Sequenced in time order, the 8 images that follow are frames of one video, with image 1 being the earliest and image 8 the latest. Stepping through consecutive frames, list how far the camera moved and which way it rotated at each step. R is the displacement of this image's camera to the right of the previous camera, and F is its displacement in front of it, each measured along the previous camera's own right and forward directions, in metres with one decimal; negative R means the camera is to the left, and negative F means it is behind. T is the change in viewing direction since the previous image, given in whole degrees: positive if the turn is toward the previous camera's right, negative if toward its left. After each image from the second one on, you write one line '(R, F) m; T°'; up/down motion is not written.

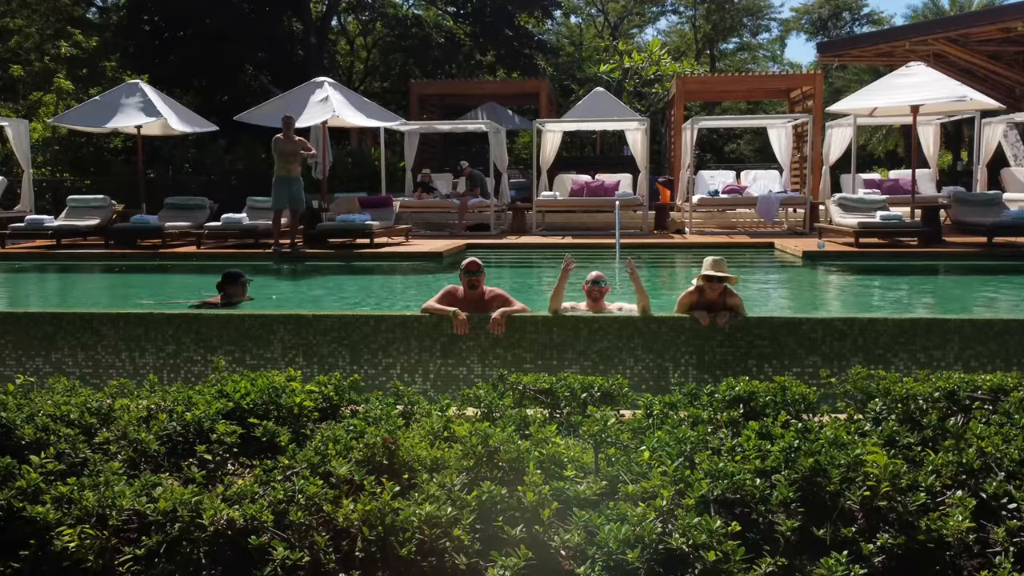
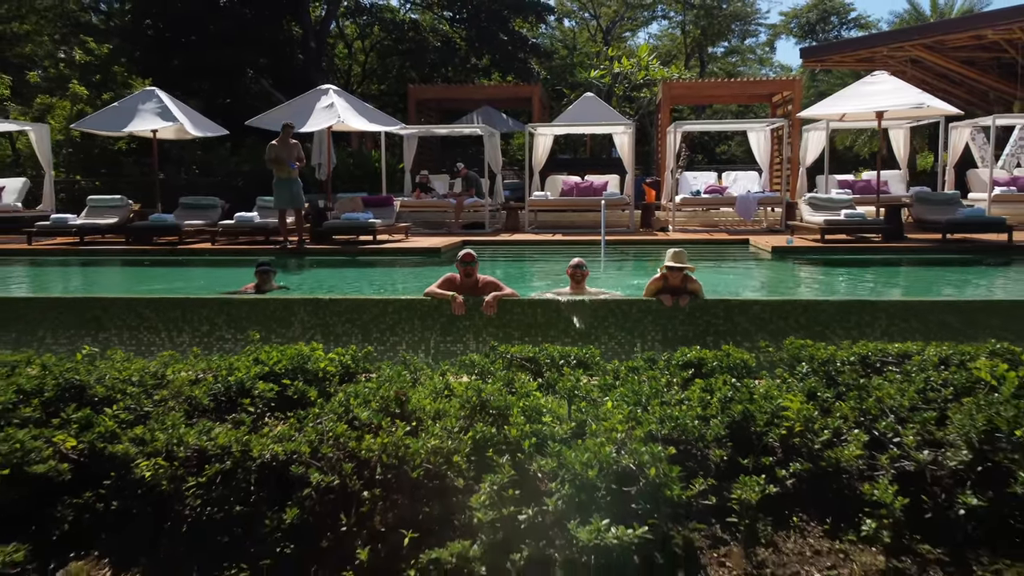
(0.0, -0.7) m; 0°
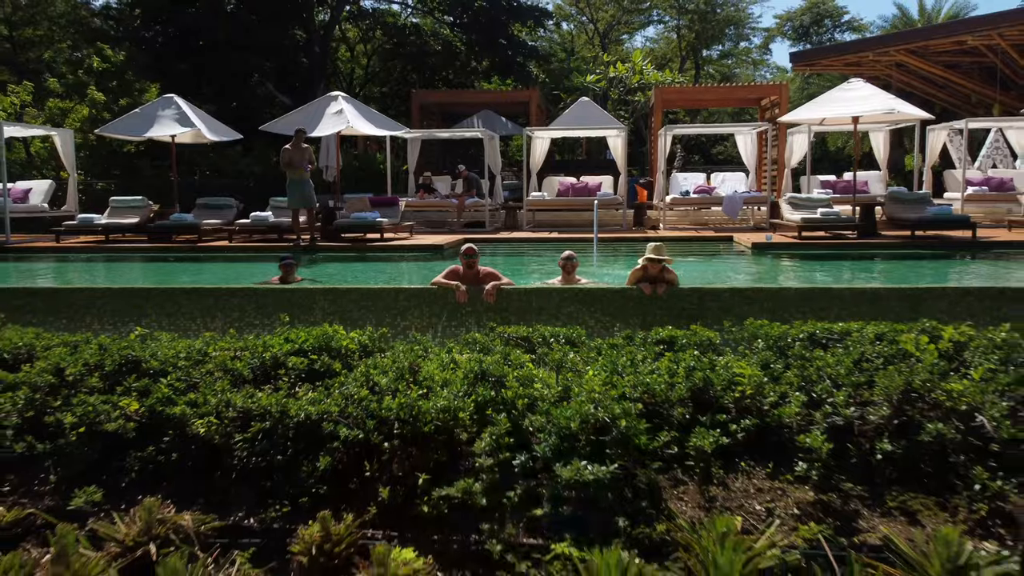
(0.0, -0.6) m; 0°
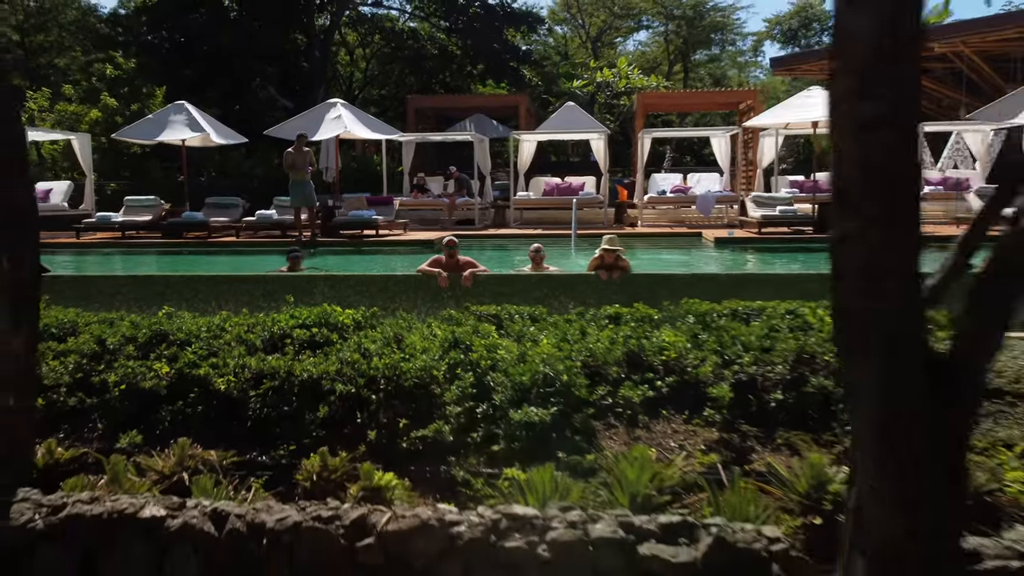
(+0.2, -0.8) m; 0°
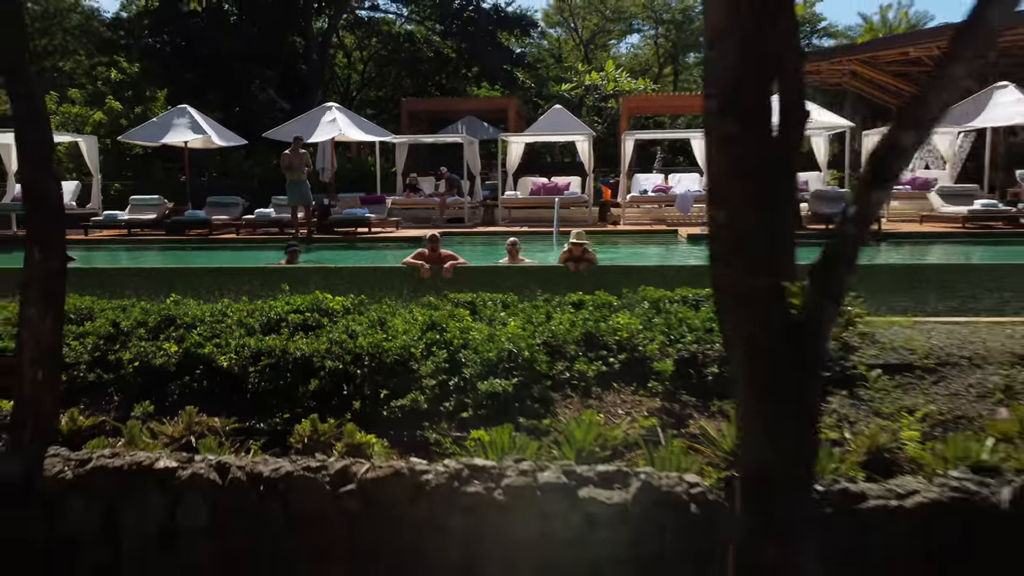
(+0.2, -0.6) m; 0°
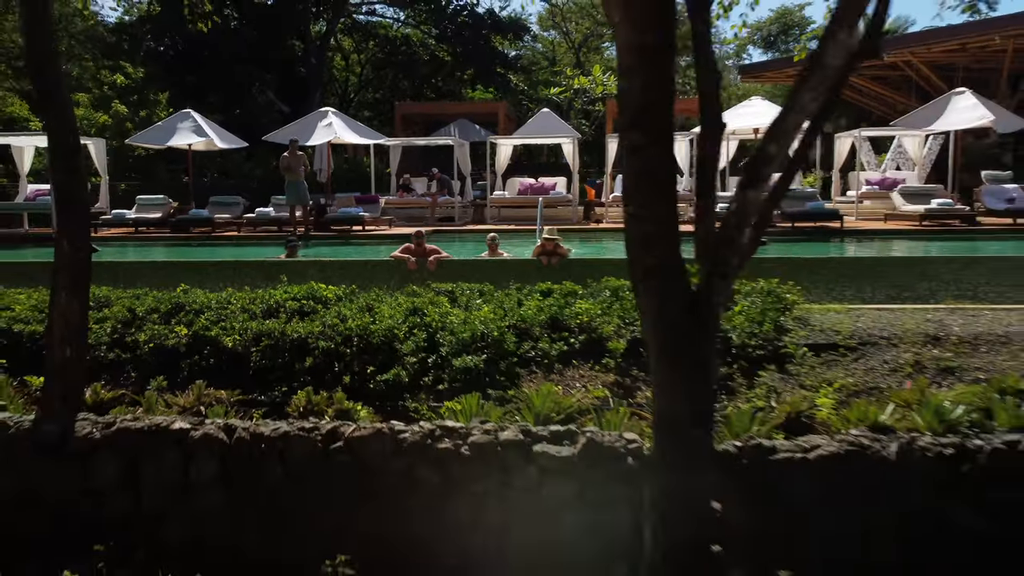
(+0.2, -0.7) m; 0°
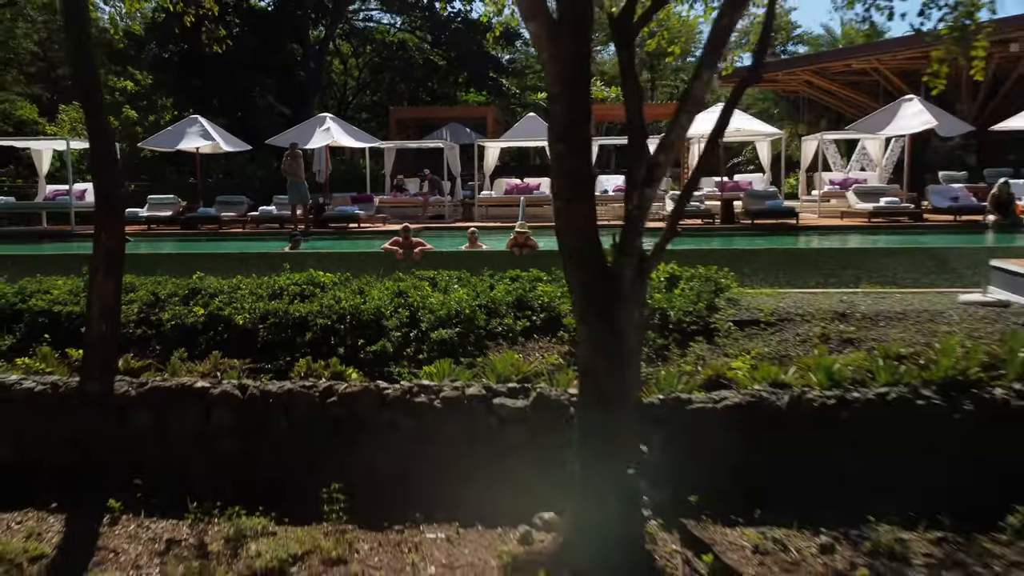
(+0.2, -1.0) m; 0°
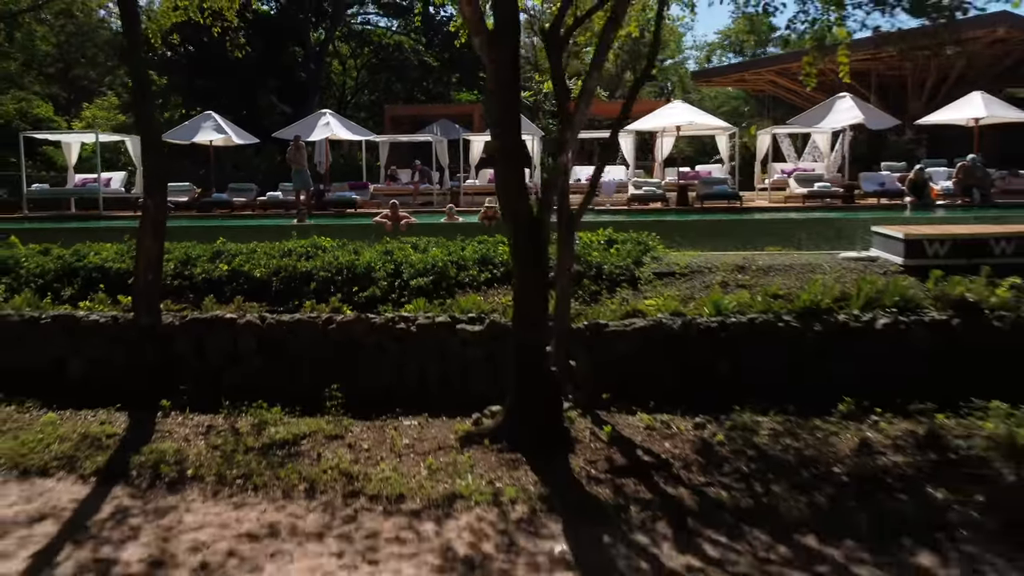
(+0.3, -1.7) m; 0°
